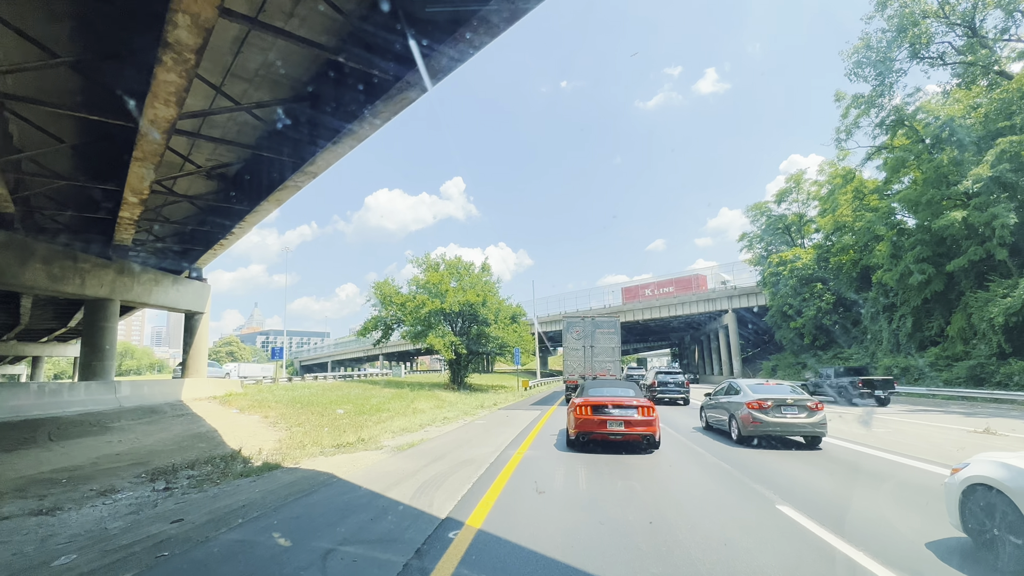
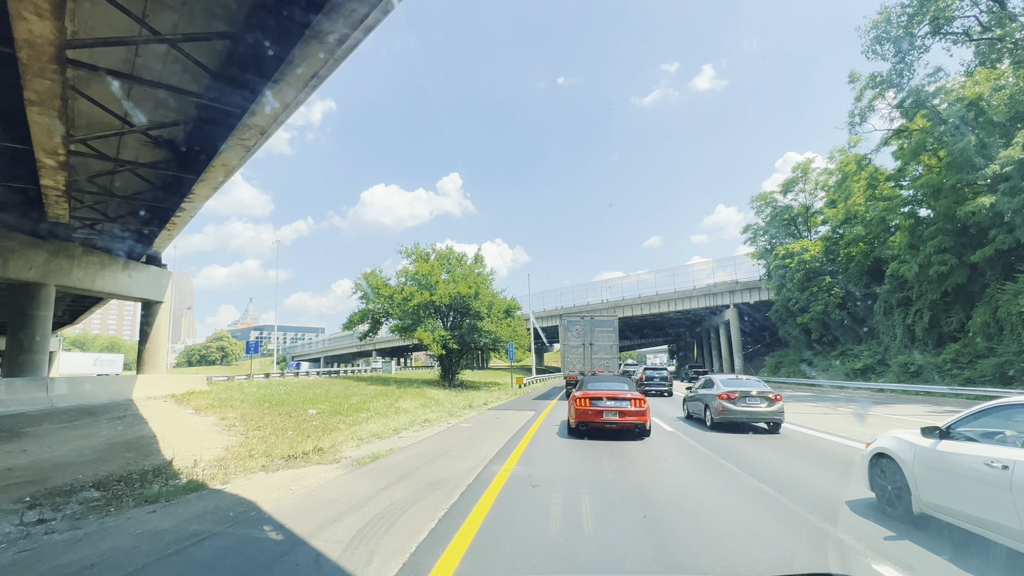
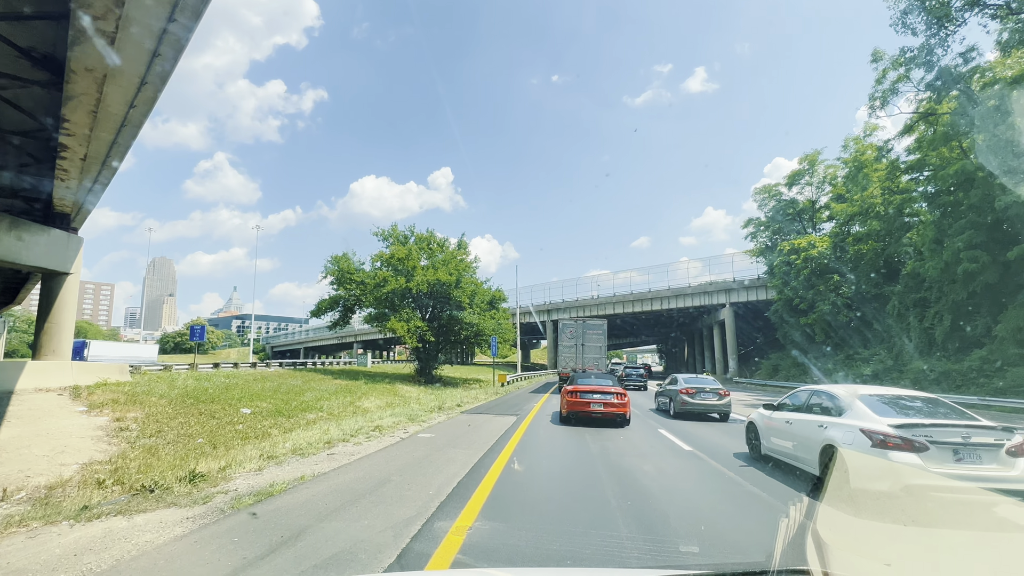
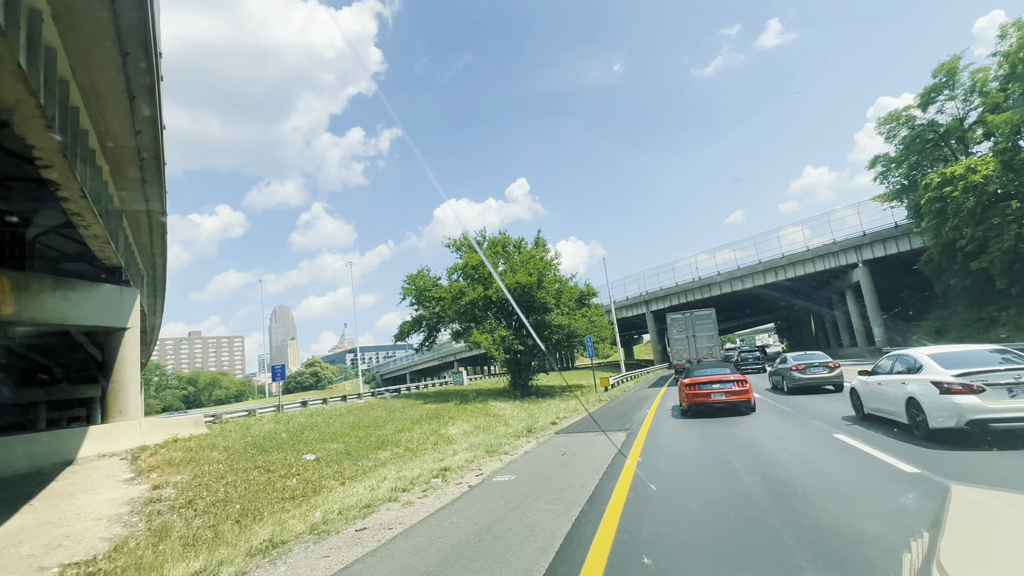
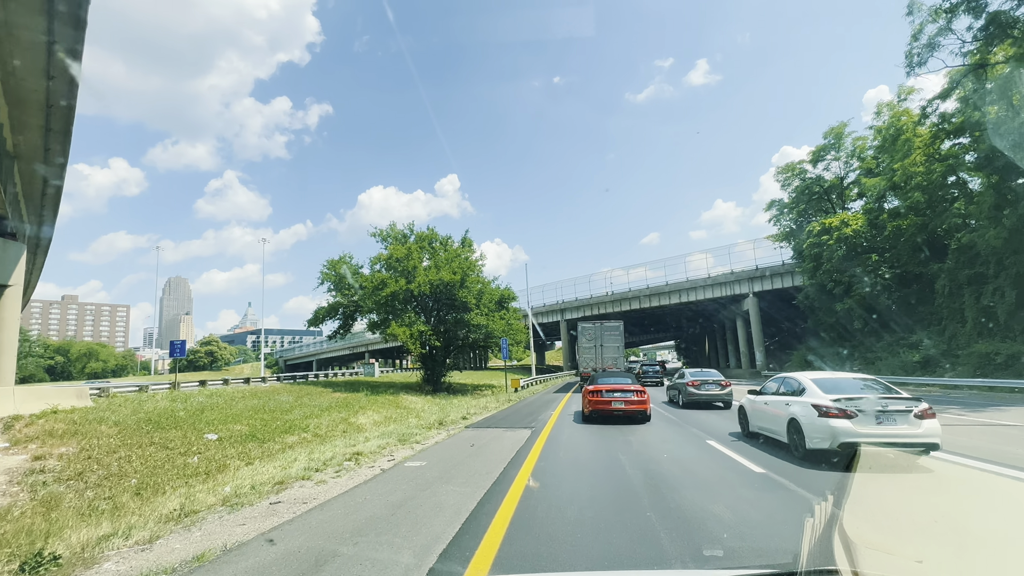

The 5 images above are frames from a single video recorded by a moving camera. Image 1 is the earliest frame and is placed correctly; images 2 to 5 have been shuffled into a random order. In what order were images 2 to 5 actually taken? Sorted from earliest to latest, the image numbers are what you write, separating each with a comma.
2, 3, 5, 4
